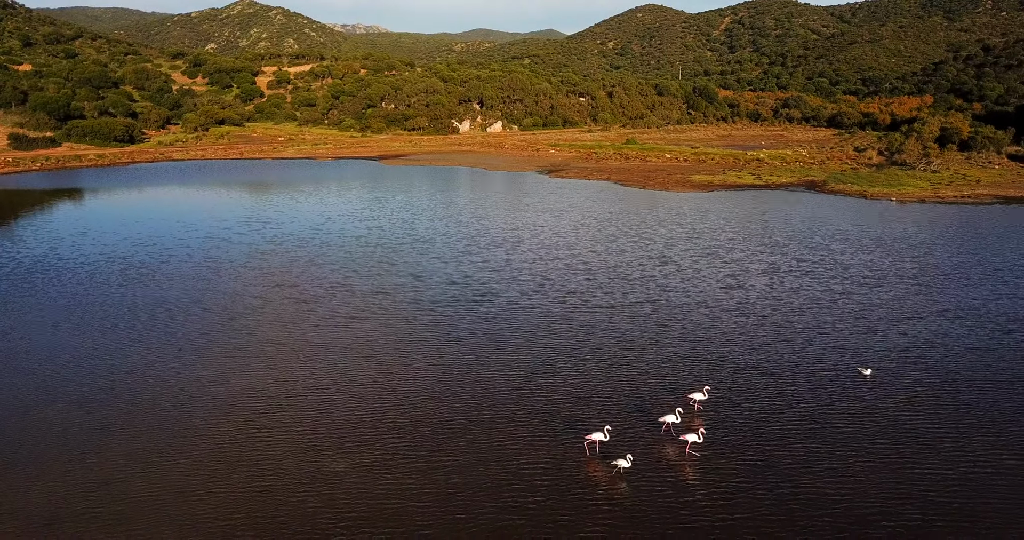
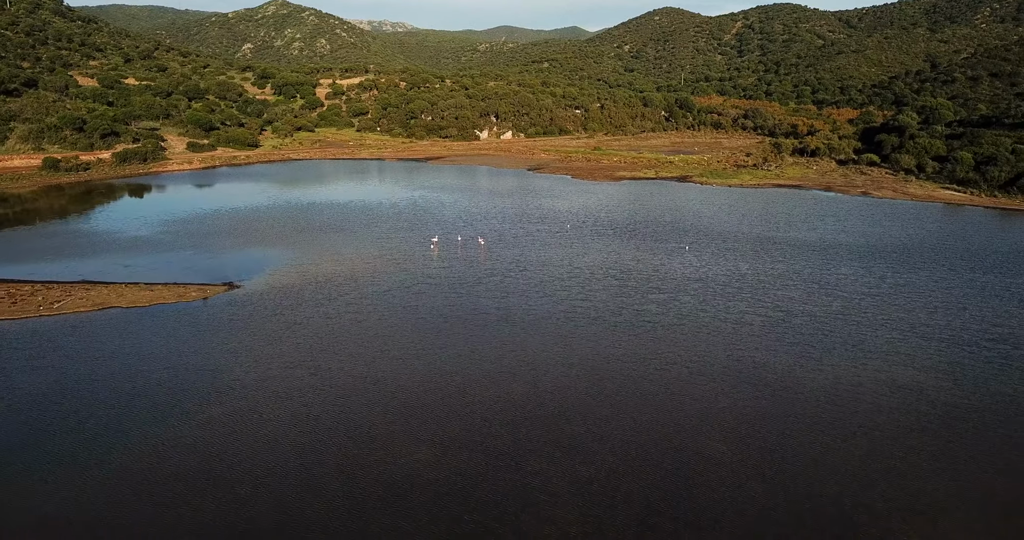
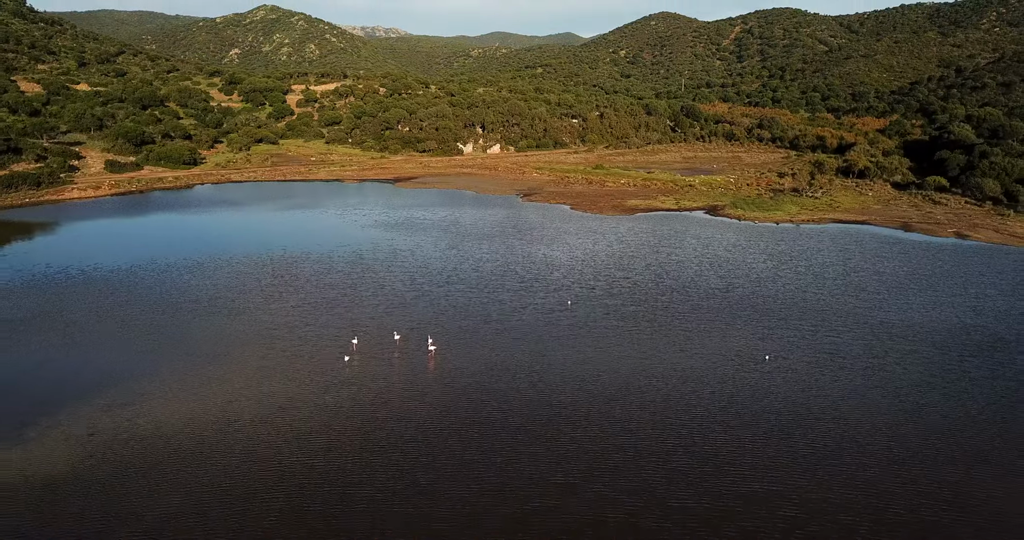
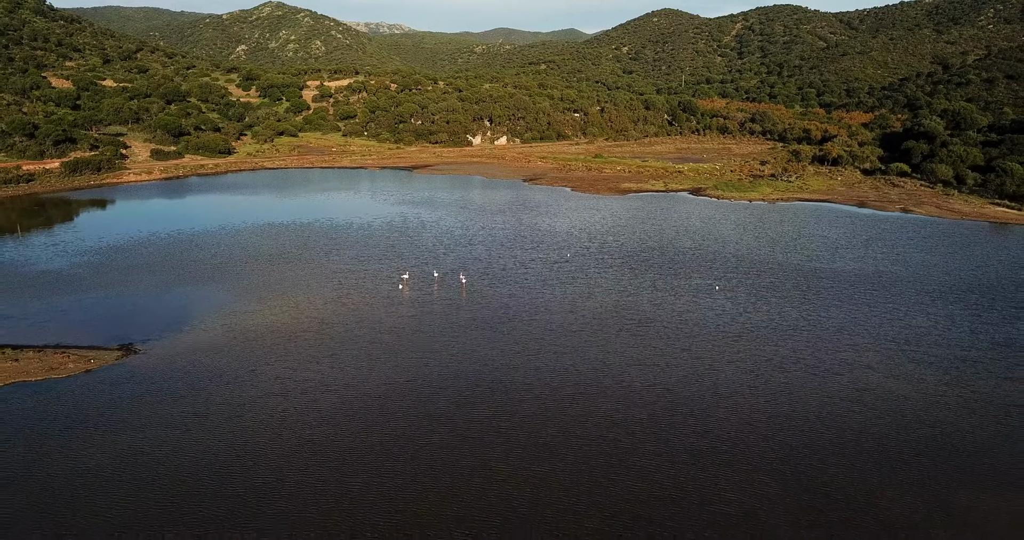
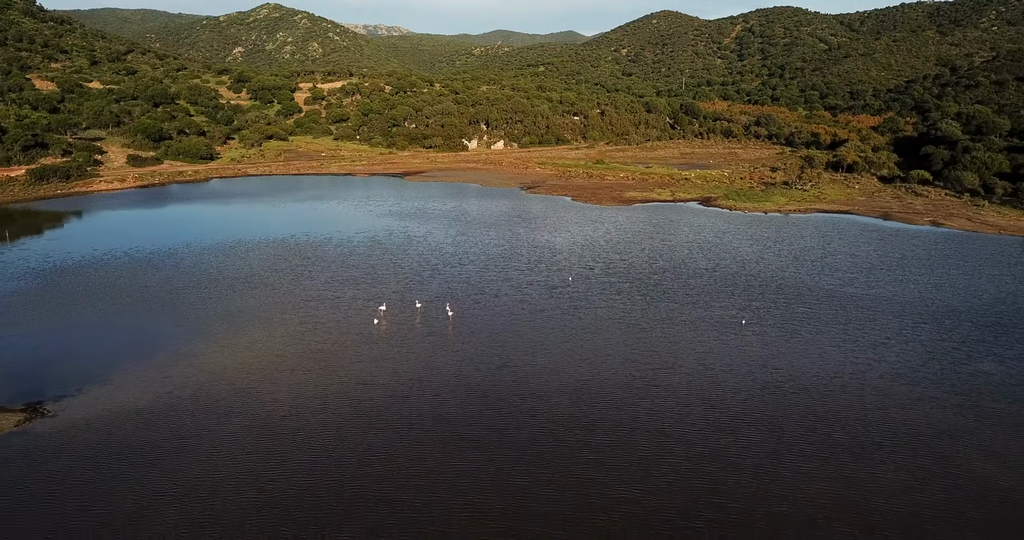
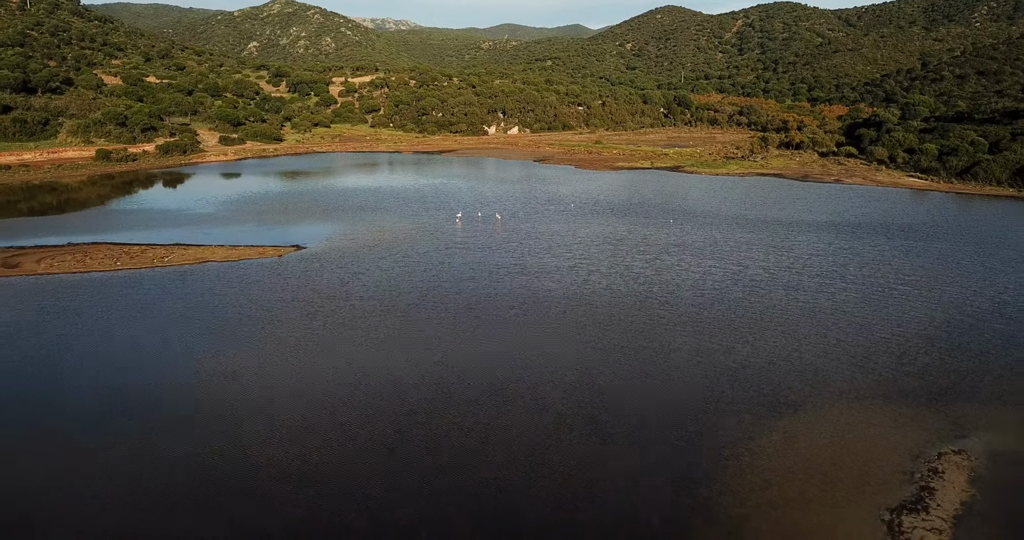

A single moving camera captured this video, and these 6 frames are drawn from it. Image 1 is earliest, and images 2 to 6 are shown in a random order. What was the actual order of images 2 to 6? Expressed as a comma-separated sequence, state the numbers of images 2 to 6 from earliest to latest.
3, 5, 4, 2, 6
